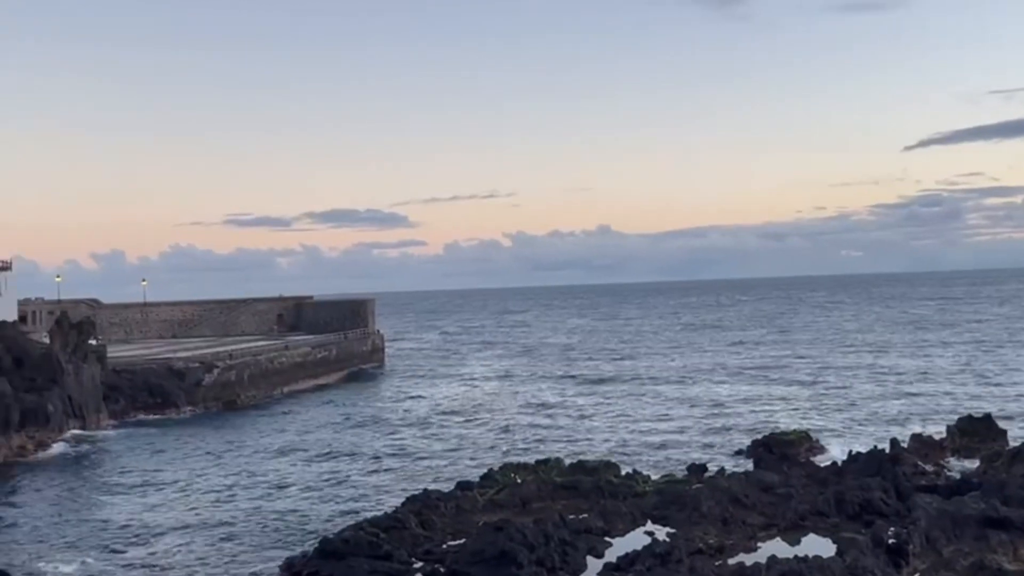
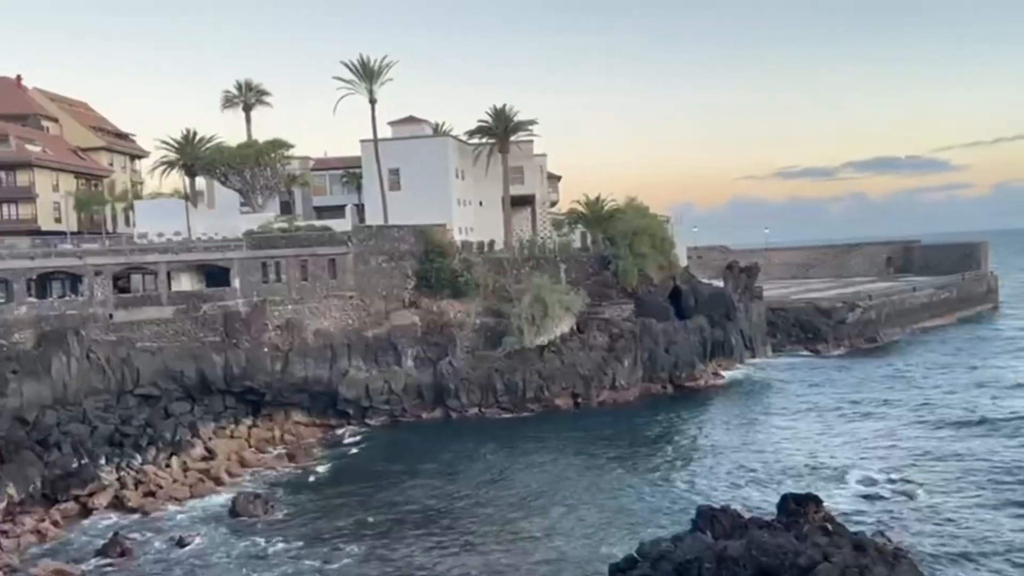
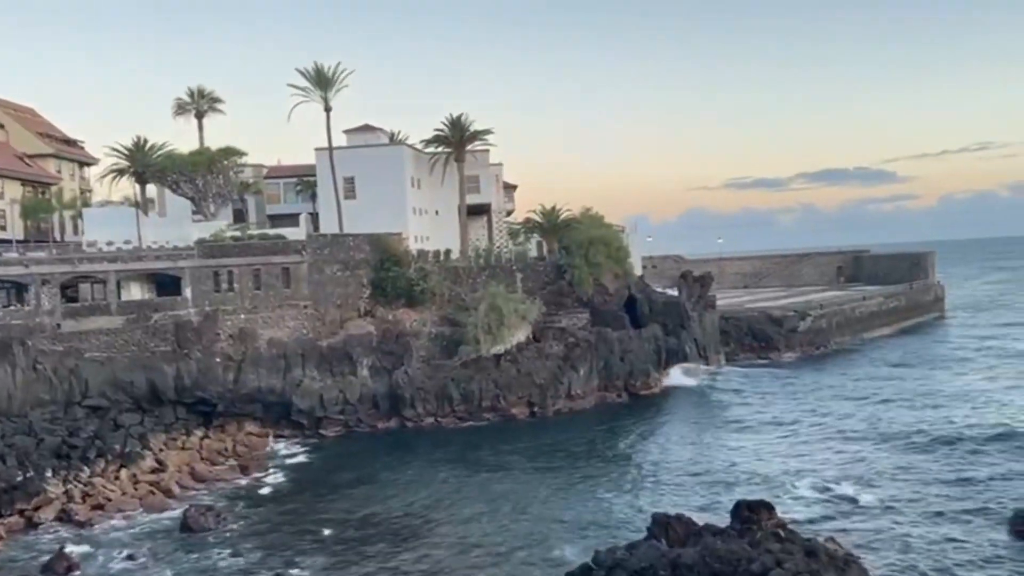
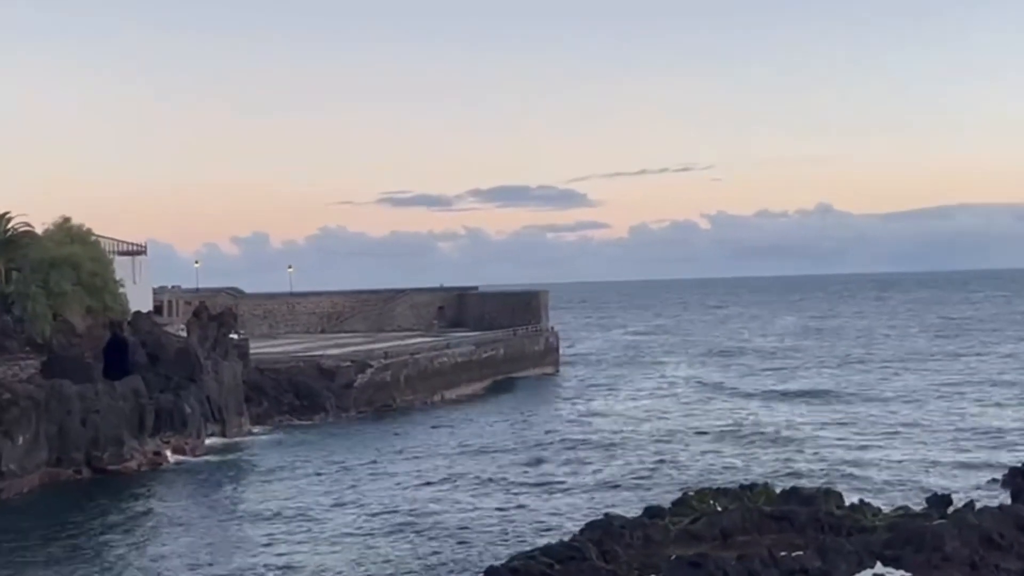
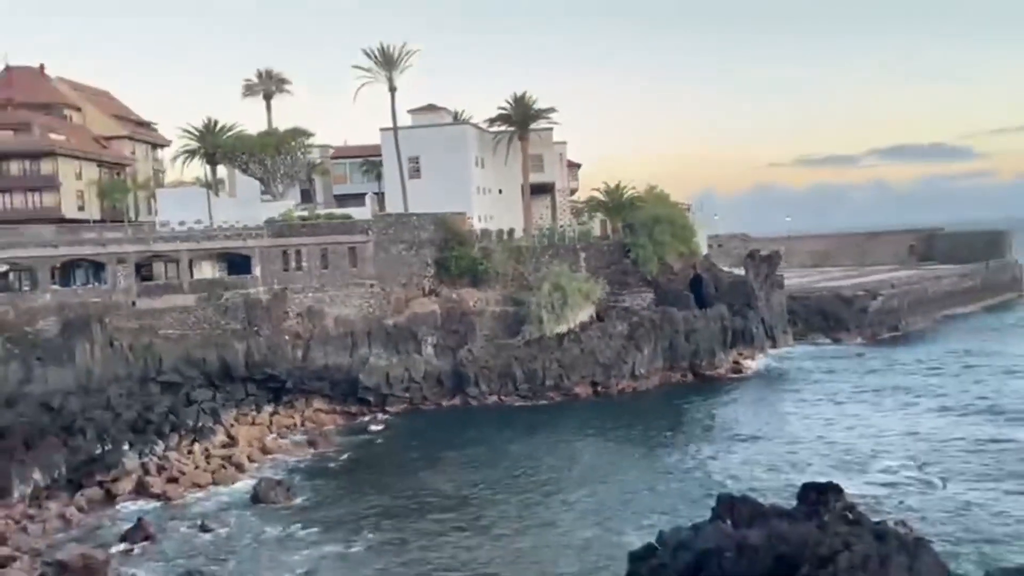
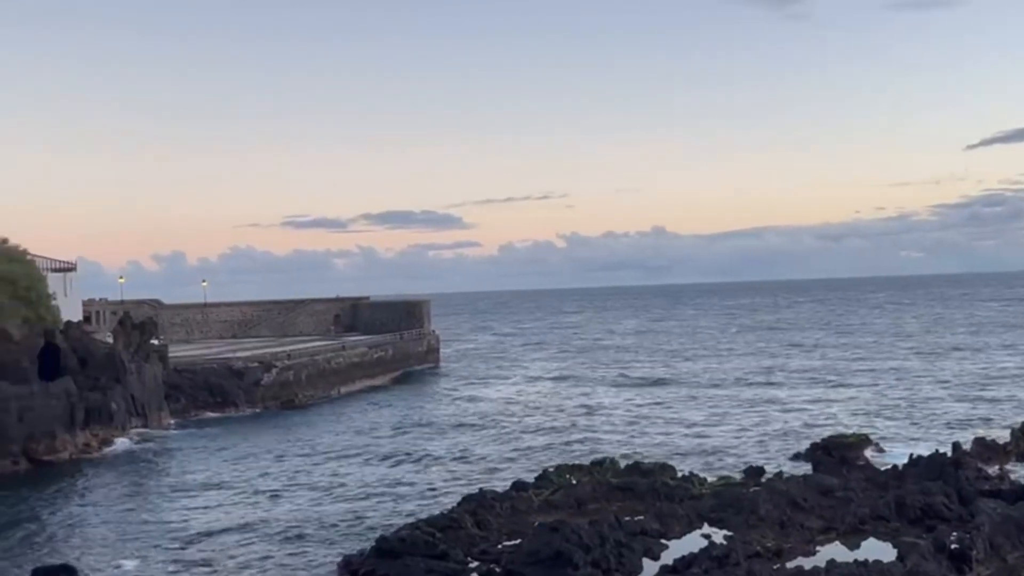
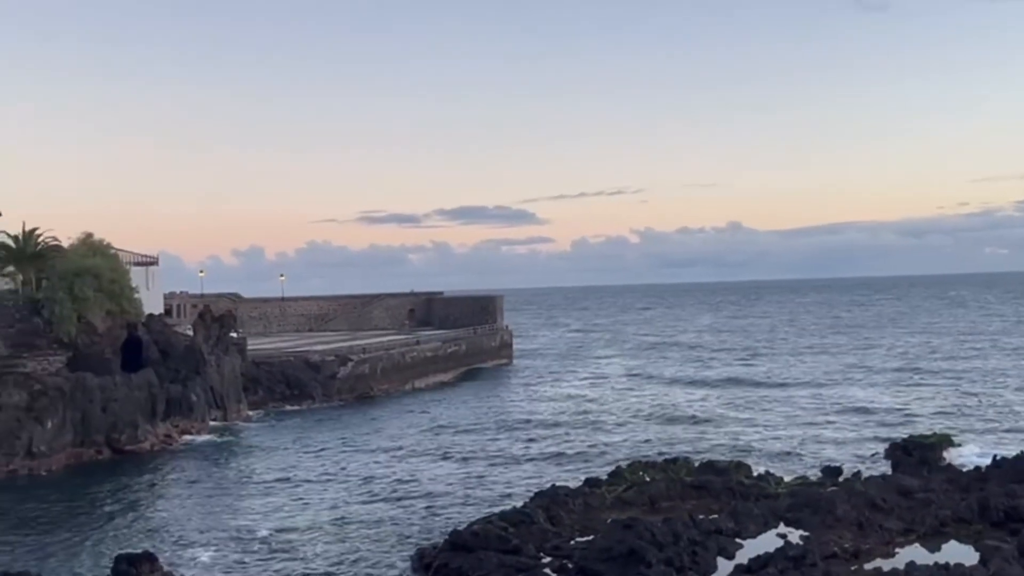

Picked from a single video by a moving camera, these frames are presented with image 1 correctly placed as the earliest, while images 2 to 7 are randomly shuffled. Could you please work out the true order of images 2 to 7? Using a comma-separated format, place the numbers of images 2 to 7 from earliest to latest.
6, 7, 4, 5, 2, 3
